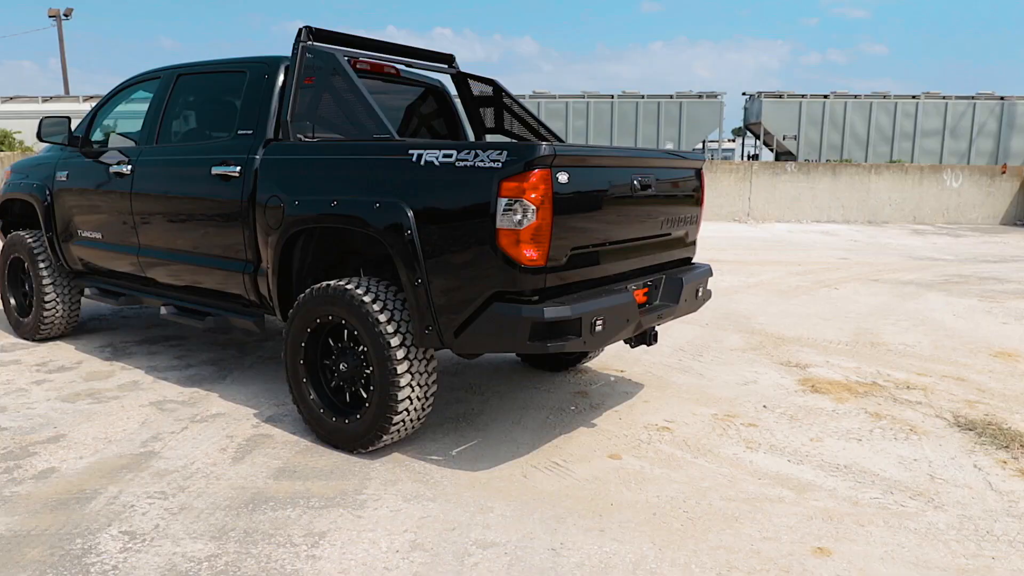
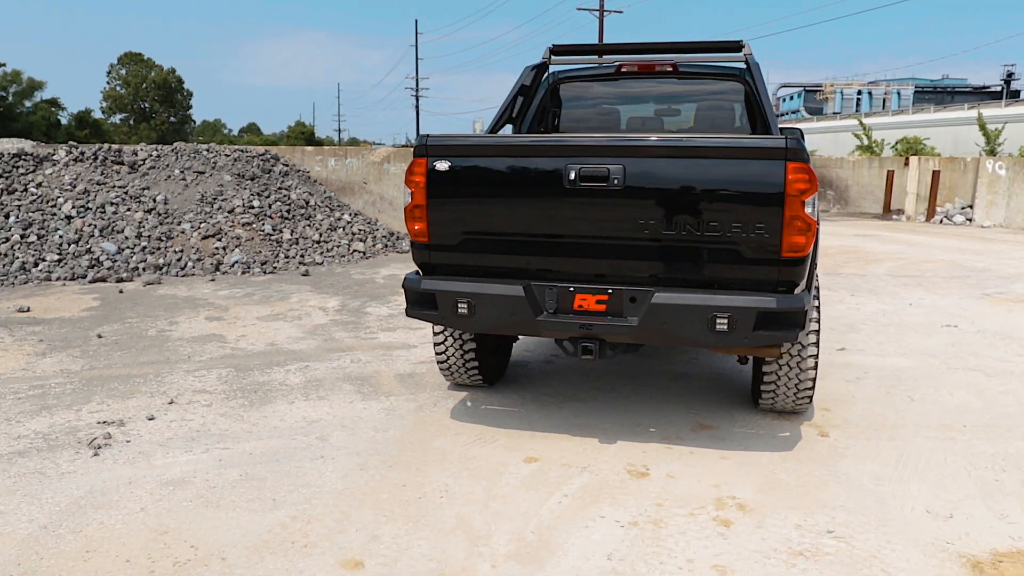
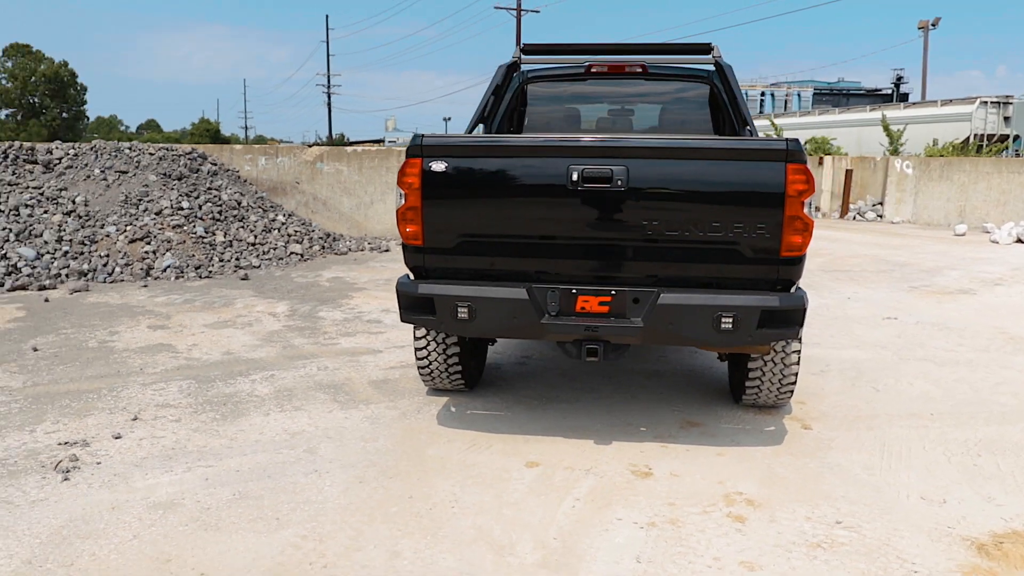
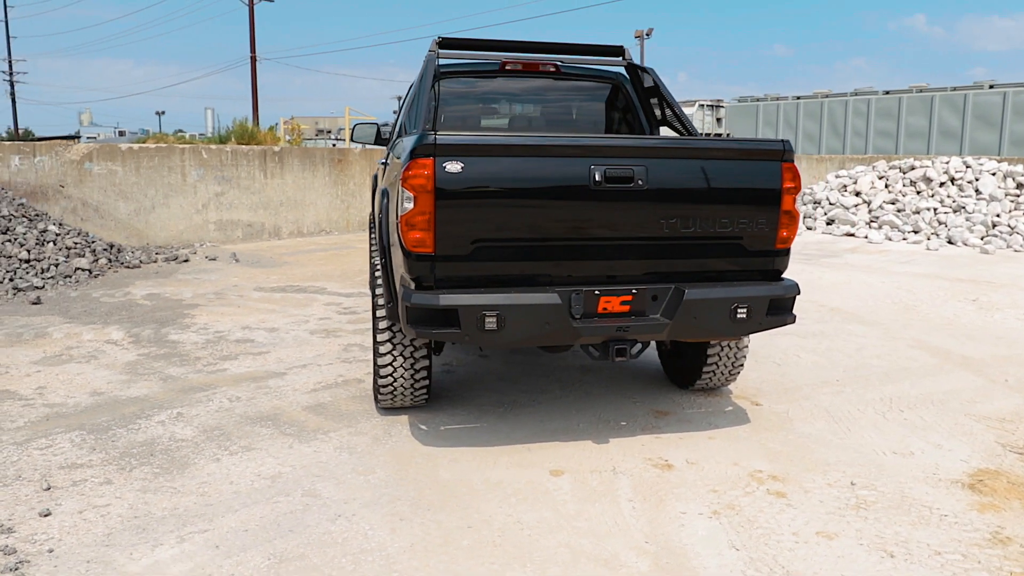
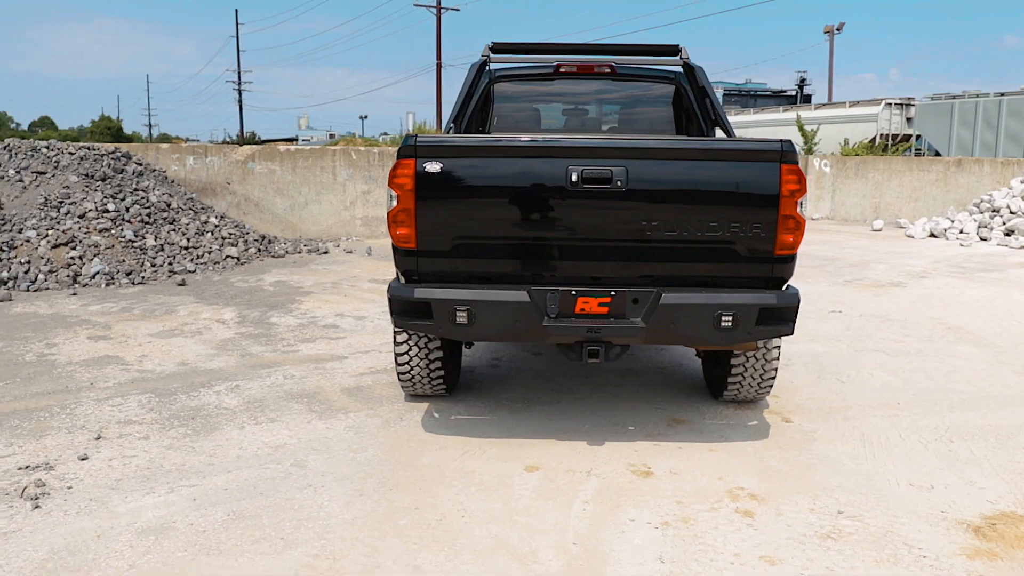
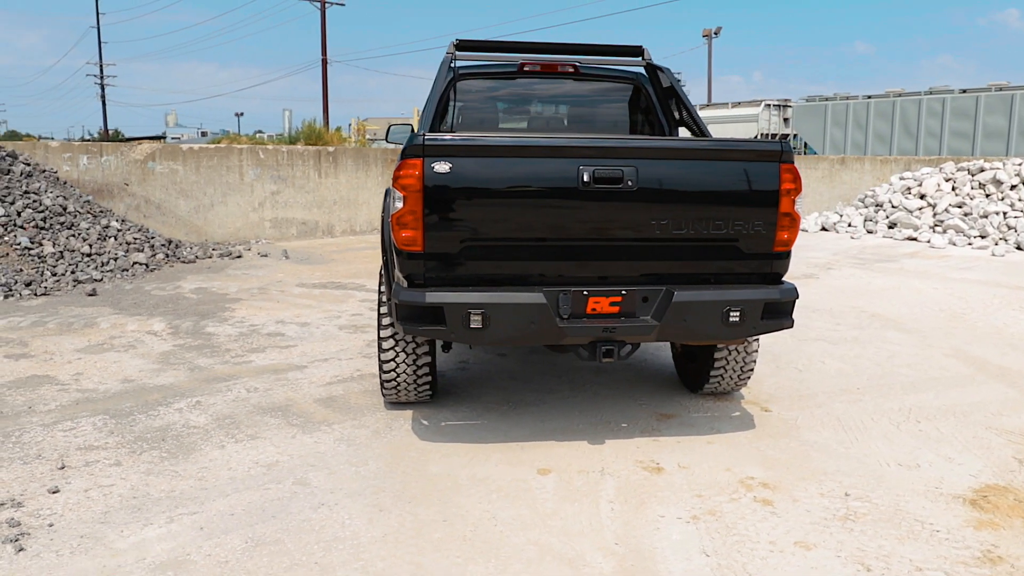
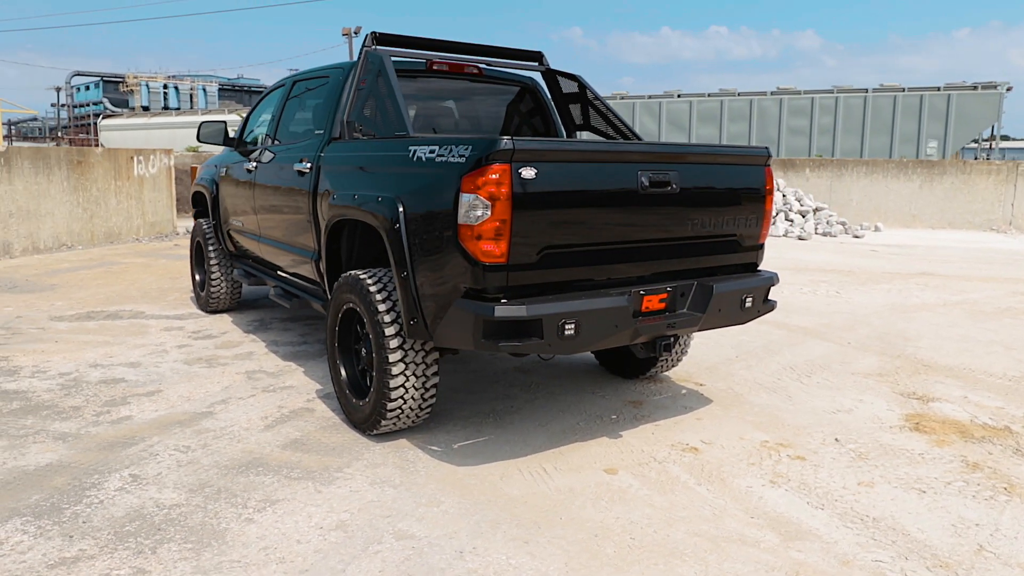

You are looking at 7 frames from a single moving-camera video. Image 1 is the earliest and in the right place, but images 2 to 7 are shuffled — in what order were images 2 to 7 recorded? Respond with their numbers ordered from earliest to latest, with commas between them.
7, 4, 6, 5, 3, 2
